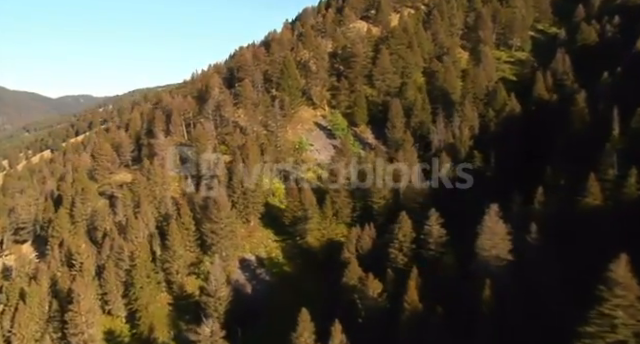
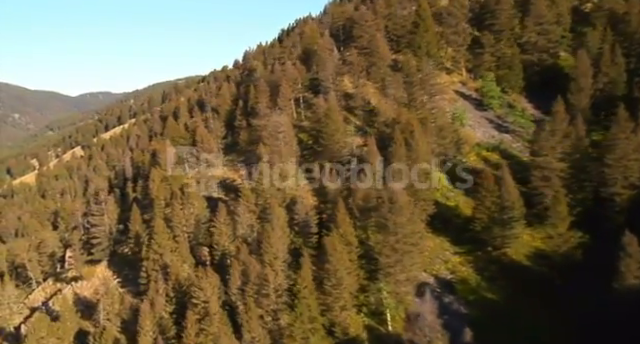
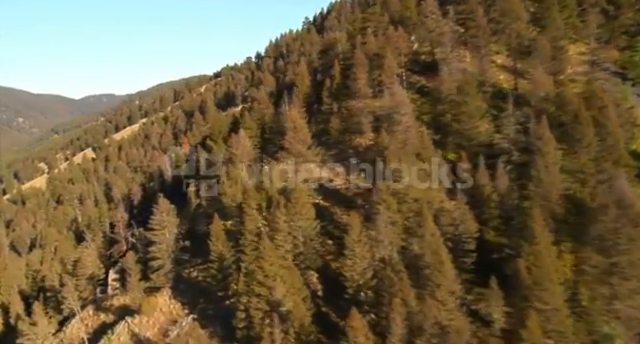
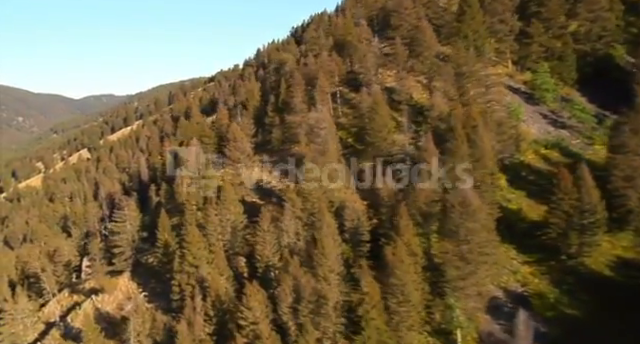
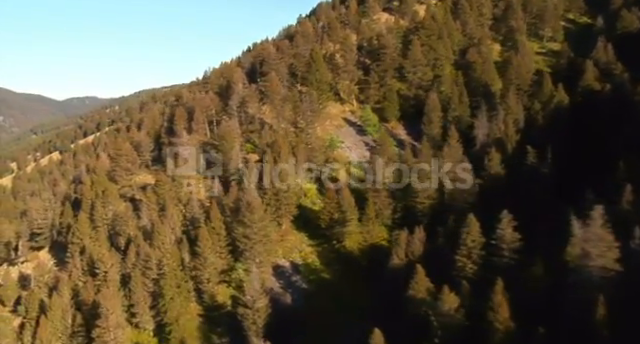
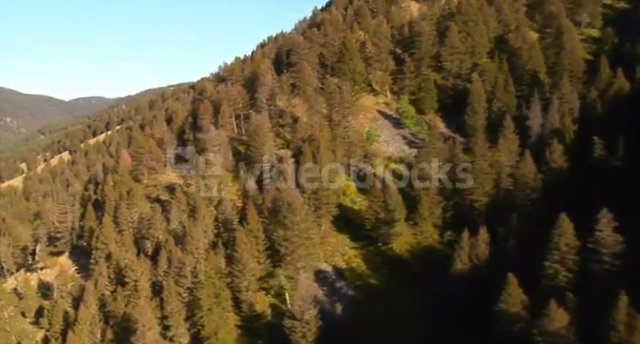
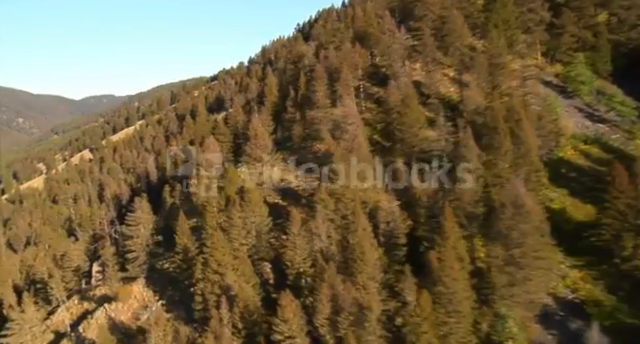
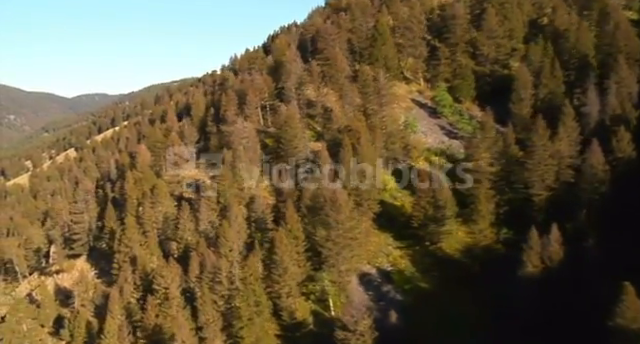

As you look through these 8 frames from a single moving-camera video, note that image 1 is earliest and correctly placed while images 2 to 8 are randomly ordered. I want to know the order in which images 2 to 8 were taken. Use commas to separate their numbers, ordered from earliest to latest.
5, 6, 8, 2, 4, 7, 3
